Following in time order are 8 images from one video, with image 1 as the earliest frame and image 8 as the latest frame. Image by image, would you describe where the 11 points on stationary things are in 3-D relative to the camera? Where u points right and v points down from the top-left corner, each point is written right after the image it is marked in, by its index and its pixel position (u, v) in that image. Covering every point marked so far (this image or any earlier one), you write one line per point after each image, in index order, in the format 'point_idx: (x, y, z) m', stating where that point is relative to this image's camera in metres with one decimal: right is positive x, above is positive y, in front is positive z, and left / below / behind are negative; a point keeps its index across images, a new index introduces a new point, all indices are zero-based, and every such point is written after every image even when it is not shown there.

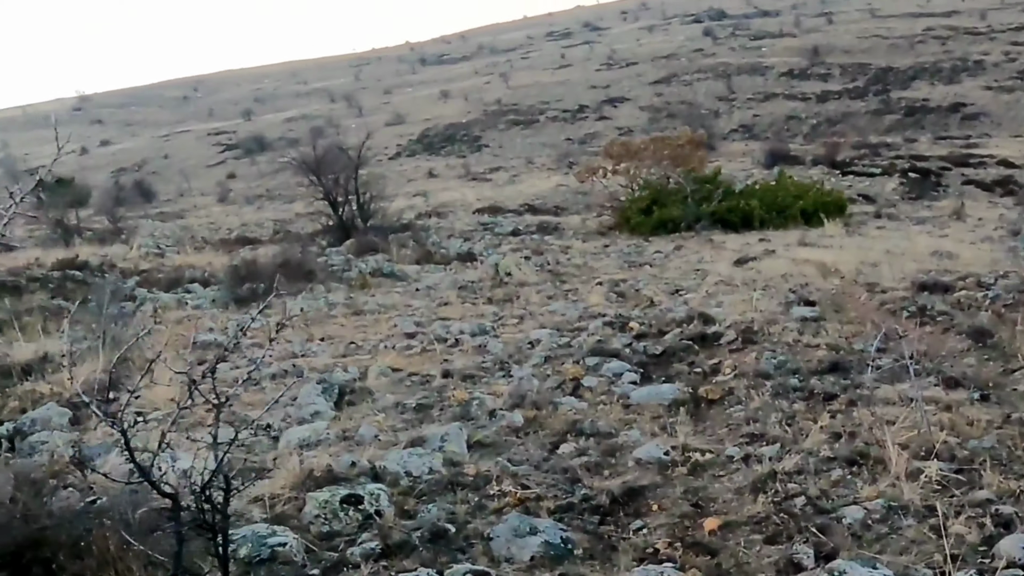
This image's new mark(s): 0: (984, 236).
0: (+3.7, +0.4, +10.0) m
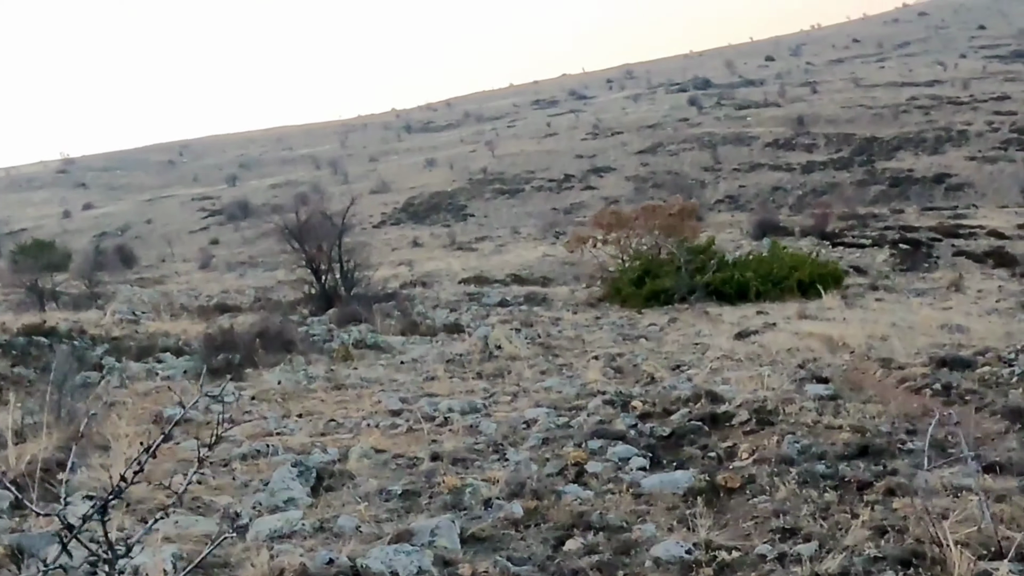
0: (+3.6, -0.2, +9.7) m
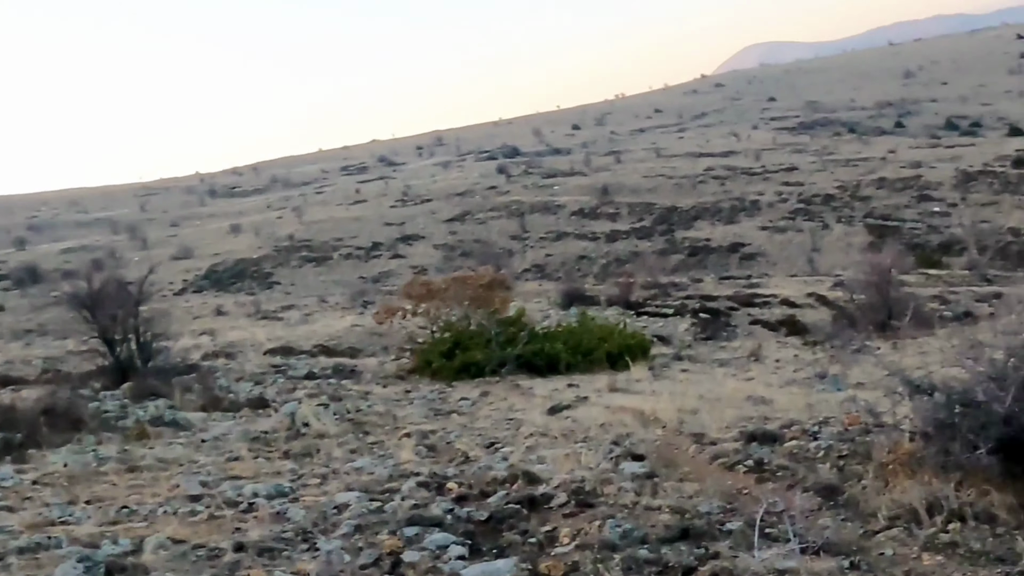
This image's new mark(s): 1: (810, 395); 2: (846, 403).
0: (+2.2, -0.7, +9.9) m
1: (+2.0, -0.7, +8.3) m
2: (+2.0, -0.7, +7.6) m
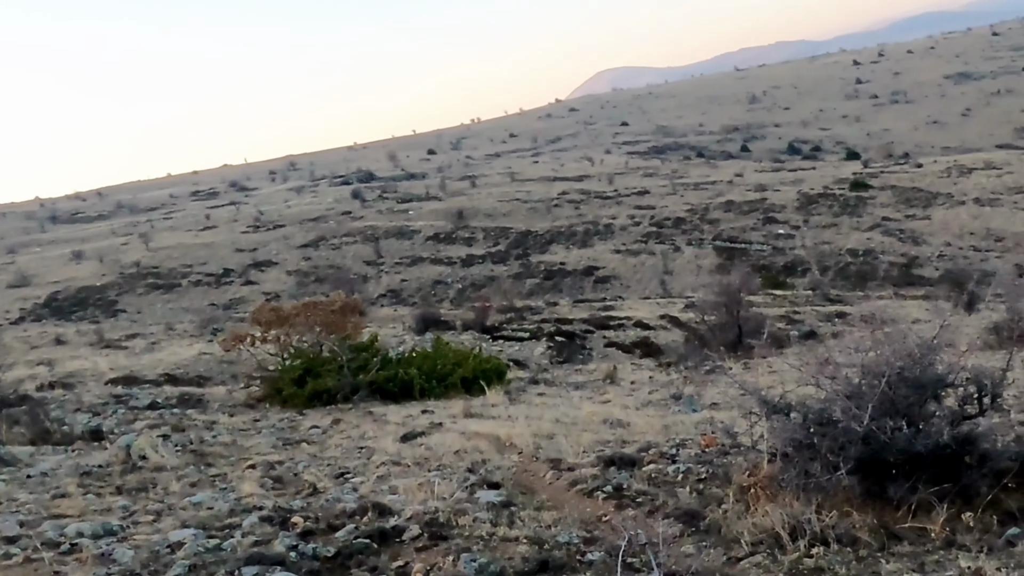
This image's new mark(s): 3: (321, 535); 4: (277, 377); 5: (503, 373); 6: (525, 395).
0: (+1.0, -0.9, +9.9) m
1: (+1.0, -0.8, +8.2) m
2: (+1.2, -0.8, +7.6) m
3: (-0.7, -0.9, +4.6) m
4: (-2.3, -0.9, +12.3) m
5: (-0.1, -0.9, +12.8) m
6: (+0.1, -1.0, +11.4) m
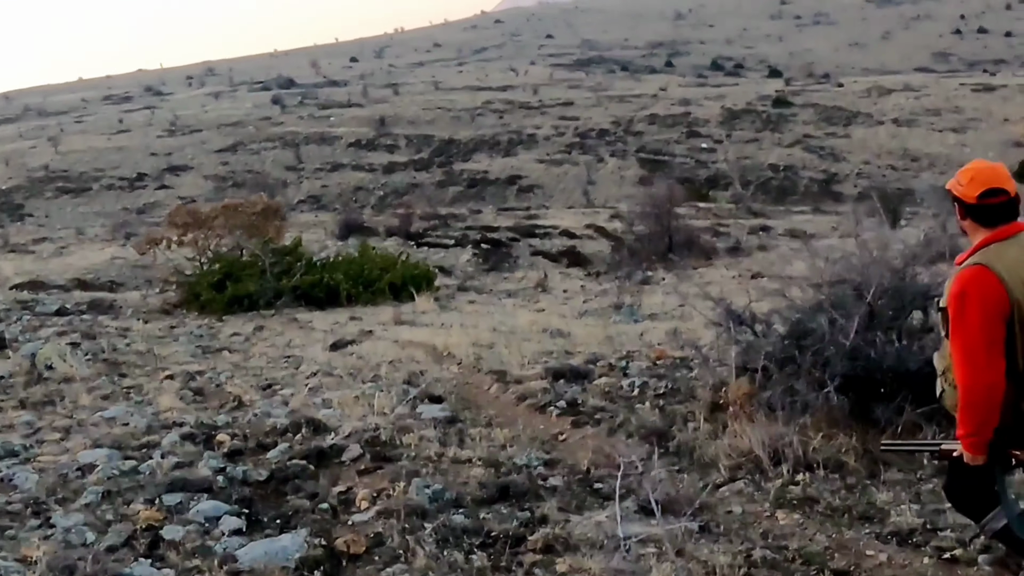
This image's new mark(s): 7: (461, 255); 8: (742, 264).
0: (+0.5, -0.2, +9.5) m
1: (+0.6, -0.3, +7.9) m
2: (+0.8, -0.3, +7.3) m
3: (-0.9, -0.5, +4.1) m
4: (-3.0, +0.1, +11.7) m
5: (-0.8, +0.1, +12.4) m
6: (-0.5, -0.1, +11.0) m
7: (-0.8, +0.5, +19.7) m
8: (+2.9, +0.3, +16.3) m
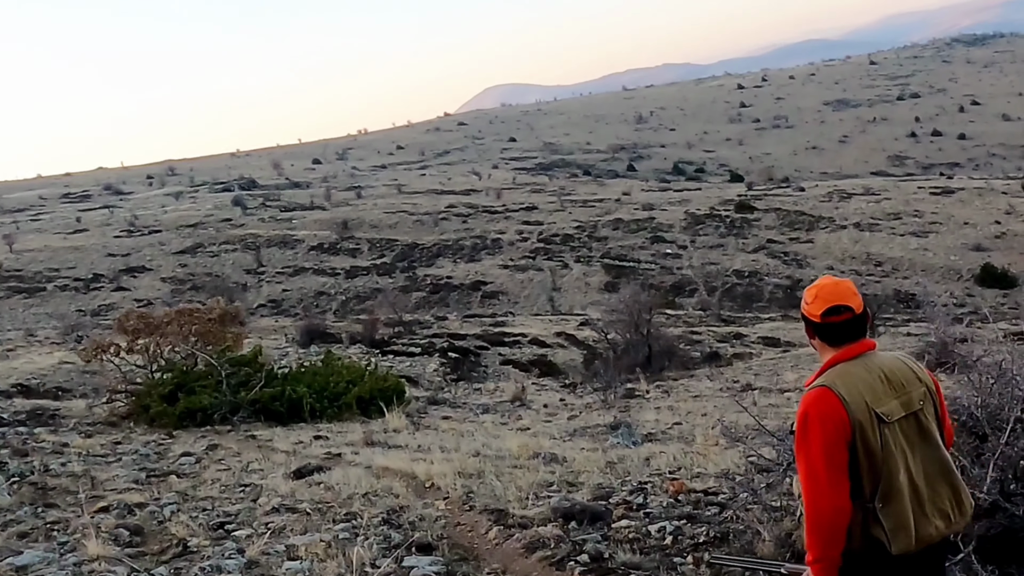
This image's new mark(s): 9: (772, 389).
0: (+0.4, -1.0, +8.7) m
1: (+0.5, -0.9, +7.1) m
2: (+0.7, -0.9, +6.4) m
3: (-0.8, -0.9, +3.2) m
4: (-3.1, -0.9, +10.8) m
5: (-1.0, -1.0, +11.5) m
6: (-0.7, -1.1, +10.1) m
7: (-1.3, -1.1, +18.8) m
8: (+2.6, -1.1, +15.5) m
9: (+2.6, -1.0, +12.5) m
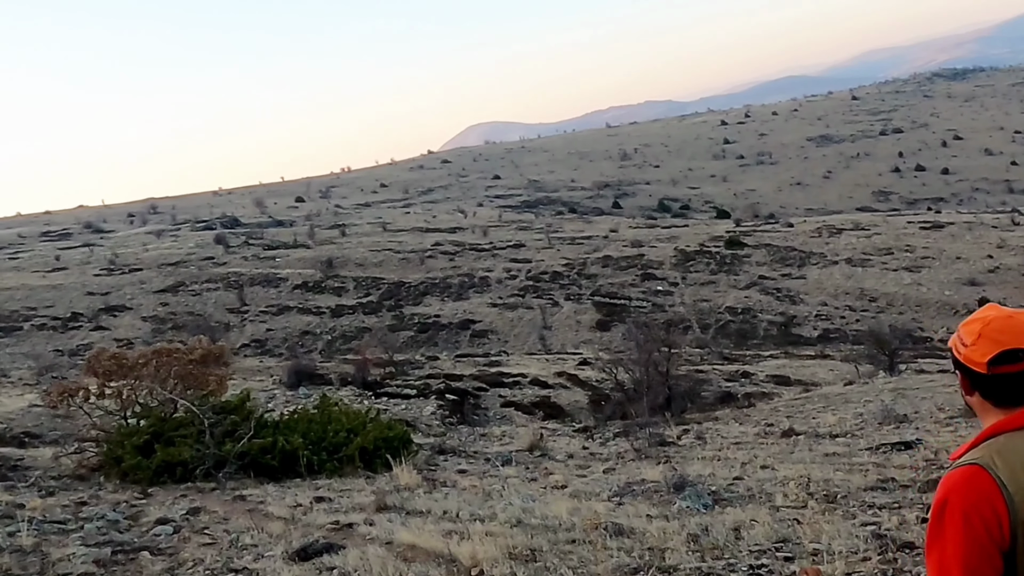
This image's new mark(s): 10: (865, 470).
0: (+0.6, -1.2, +7.4) m
1: (+0.8, -1.0, +5.8) m
2: (+1.0, -1.0, +5.1) m
3: (-0.5, -0.9, +1.9) m
4: (-3.0, -1.2, +9.4) m
5: (-0.8, -1.2, +10.2) m
6: (-0.5, -1.3, +8.8) m
7: (-1.2, -1.7, +17.5) m
8: (+2.7, -1.5, +14.2) m
9: (+2.7, -1.3, +11.2) m
10: (+2.2, -1.1, +7.8) m
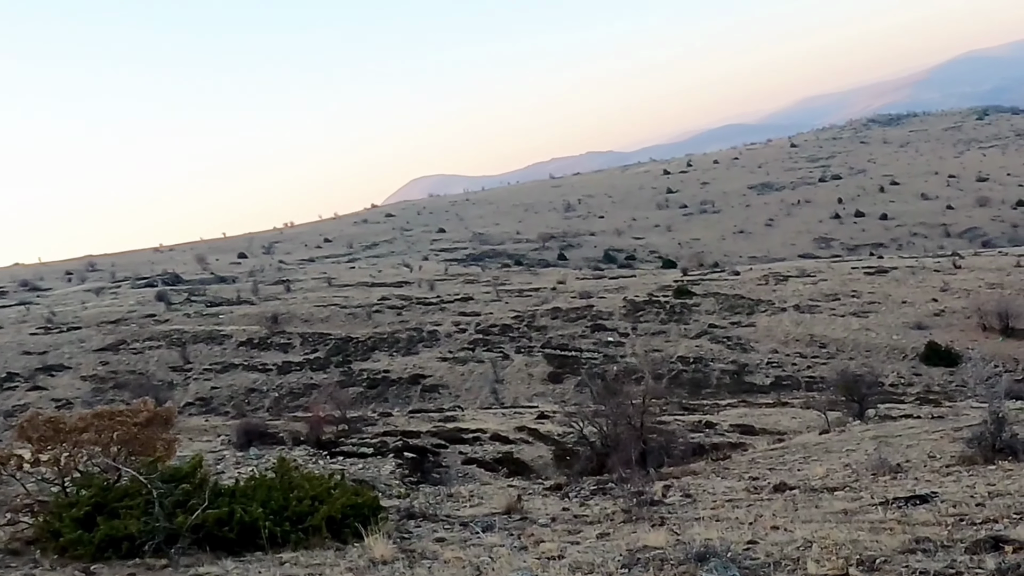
0: (+0.5, -1.4, +6.6) m
1: (+0.8, -1.2, +5.0) m
2: (+1.0, -1.1, +4.4) m
3: (-0.3, -0.9, +1.1) m
4: (-3.1, -1.6, +8.5) m
5: (-1.0, -1.6, +9.3) m
6: (-0.6, -1.6, +8.0) m
7: (-1.7, -2.4, +16.6) m
8: (+2.3, -2.0, +13.5) m
9: (+2.5, -1.7, +10.5) m
10: (+2.1, -1.4, +7.1) m
